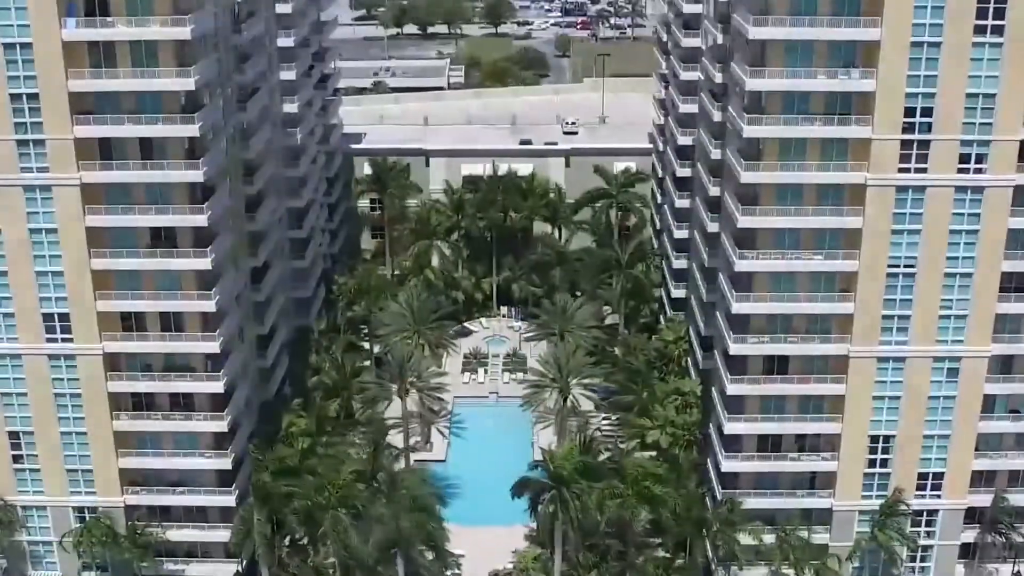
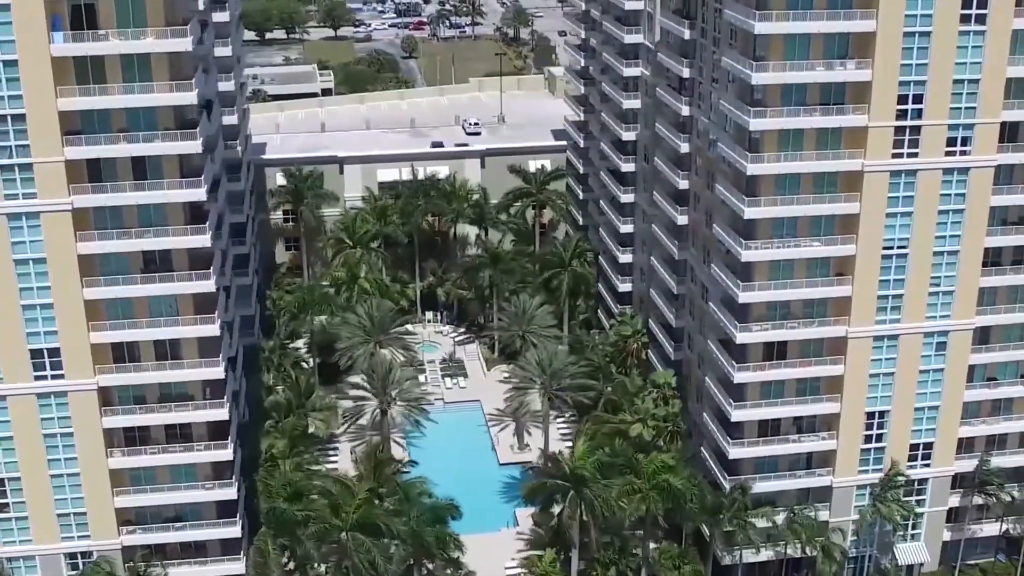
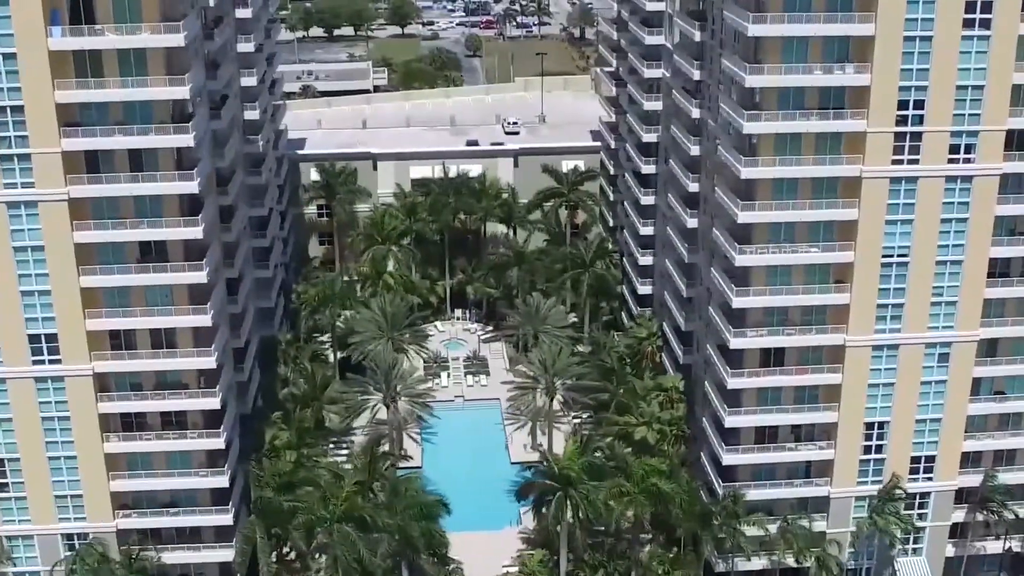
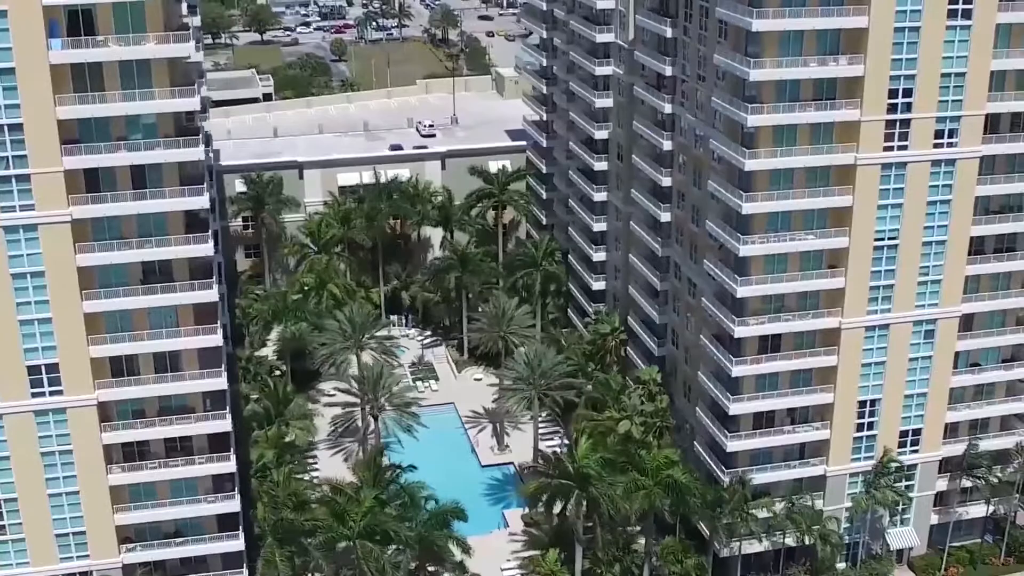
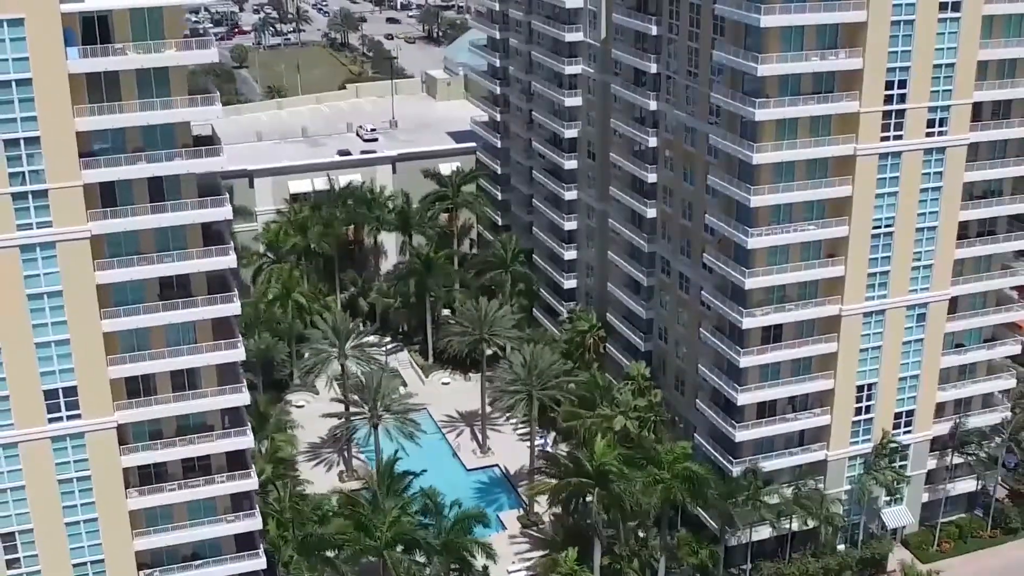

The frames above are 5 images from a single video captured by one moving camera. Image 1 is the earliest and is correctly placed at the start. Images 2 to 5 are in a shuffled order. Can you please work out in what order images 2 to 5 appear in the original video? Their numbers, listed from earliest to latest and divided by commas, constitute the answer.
3, 2, 4, 5
